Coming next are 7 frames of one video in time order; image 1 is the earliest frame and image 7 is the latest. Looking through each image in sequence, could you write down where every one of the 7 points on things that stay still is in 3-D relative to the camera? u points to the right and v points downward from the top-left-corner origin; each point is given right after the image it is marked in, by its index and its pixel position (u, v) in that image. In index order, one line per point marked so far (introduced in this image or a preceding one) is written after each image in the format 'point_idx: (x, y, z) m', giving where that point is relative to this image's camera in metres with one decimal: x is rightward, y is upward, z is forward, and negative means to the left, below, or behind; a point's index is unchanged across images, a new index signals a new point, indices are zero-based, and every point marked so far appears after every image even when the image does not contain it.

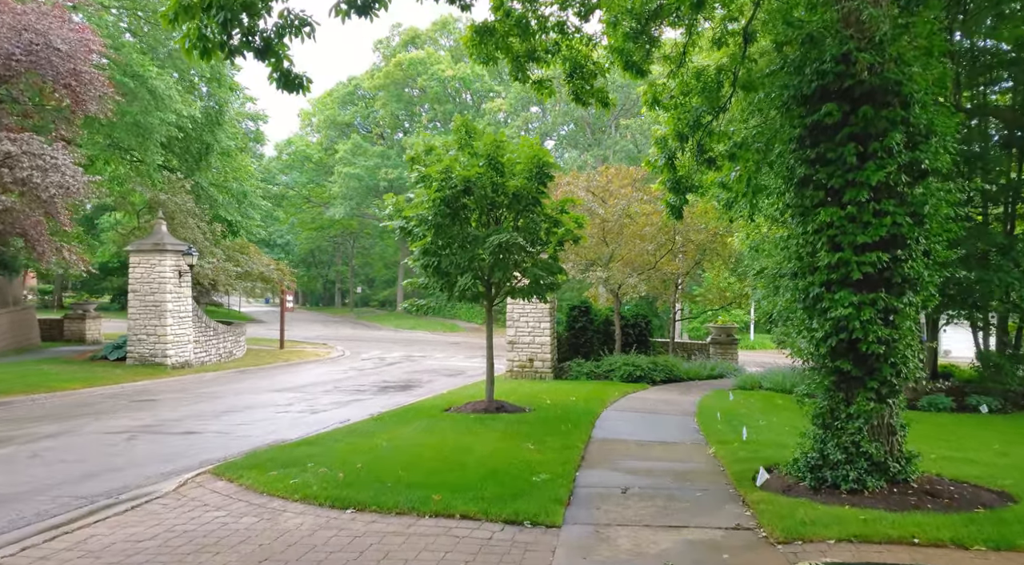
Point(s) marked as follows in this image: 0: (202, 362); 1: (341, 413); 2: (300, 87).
0: (-7.5, -1.9, +18.5) m
1: (-2.6, -2.0, +11.7) m
2: (-1.9, +1.8, +6.9) m
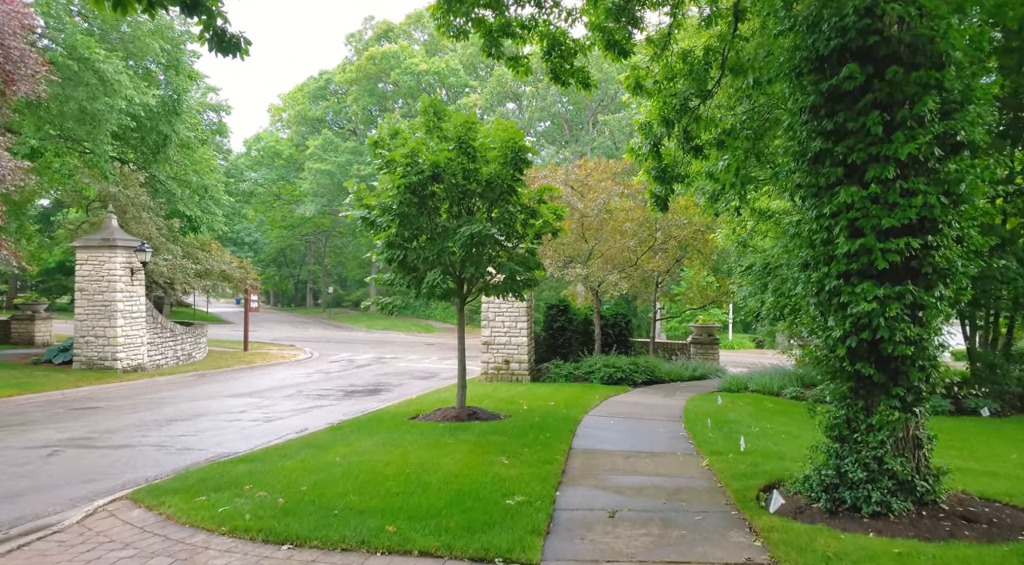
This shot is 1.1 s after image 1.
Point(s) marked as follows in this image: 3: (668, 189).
0: (-8.0, -1.9, +17.4) m
1: (-3.0, -1.9, +10.8) m
2: (-2.1, +1.8, +5.9) m
3: (+2.3, +1.4, +11.4) m
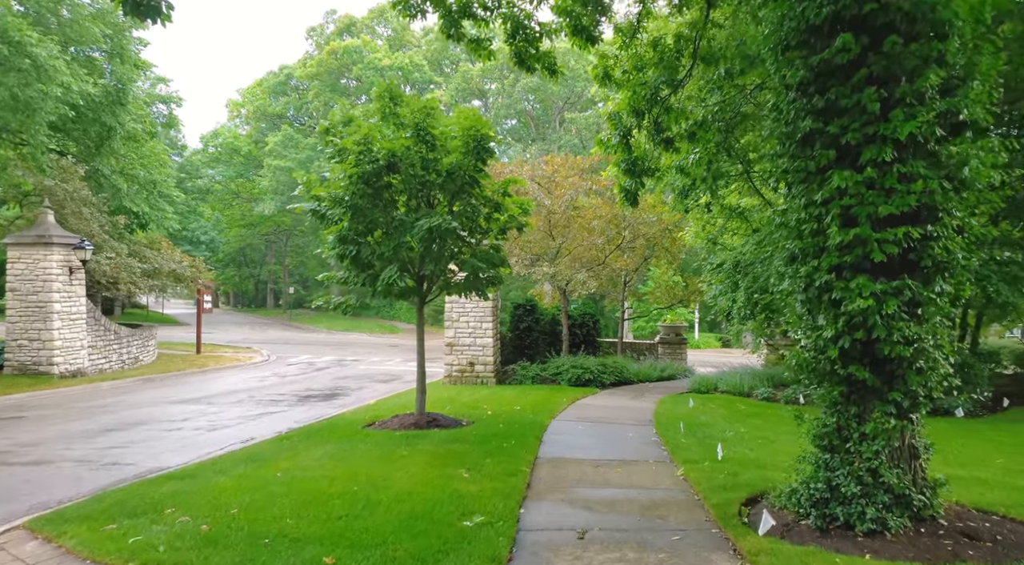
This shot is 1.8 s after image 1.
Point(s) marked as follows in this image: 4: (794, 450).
0: (-8.8, -1.9, +16.5) m
1: (-3.5, -1.9, +10.1) m
2: (-2.4, +1.8, +5.3) m
3: (+1.8, +1.4, +11.0) m
4: (+2.9, -1.7, +7.8) m
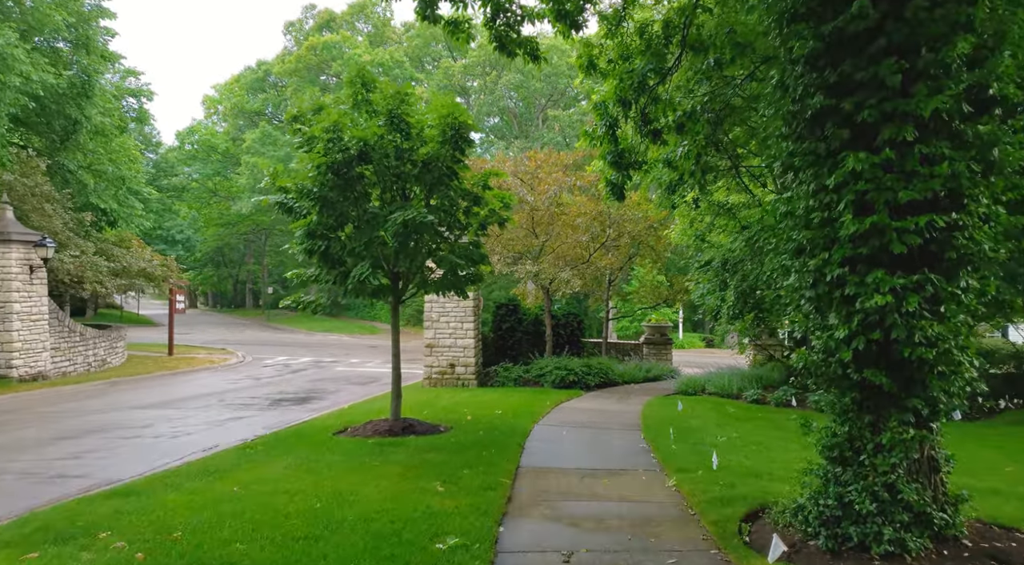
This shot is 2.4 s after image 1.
0: (-9.2, -1.9, +15.8) m
1: (-3.7, -1.9, +9.5) m
2: (-2.6, +1.9, +4.7) m
3: (+1.5, +1.5, +10.5) m
4: (+2.7, -1.7, +7.4) m
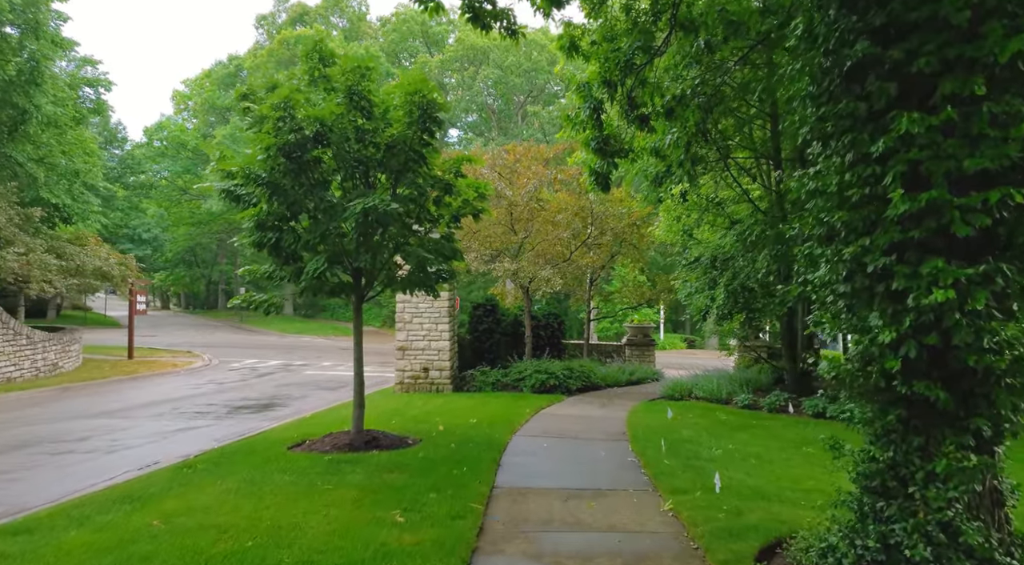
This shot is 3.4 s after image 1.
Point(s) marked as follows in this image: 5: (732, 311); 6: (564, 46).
0: (-9.6, -1.8, +14.7) m
1: (-4.0, -1.9, +8.5) m
2: (-2.7, +1.9, +3.8) m
3: (+1.2, +1.5, +9.7) m
4: (+2.5, -1.7, +6.6) m
5: (+3.7, -0.5, +12.8) m
6: (+0.7, +3.1, +9.8) m
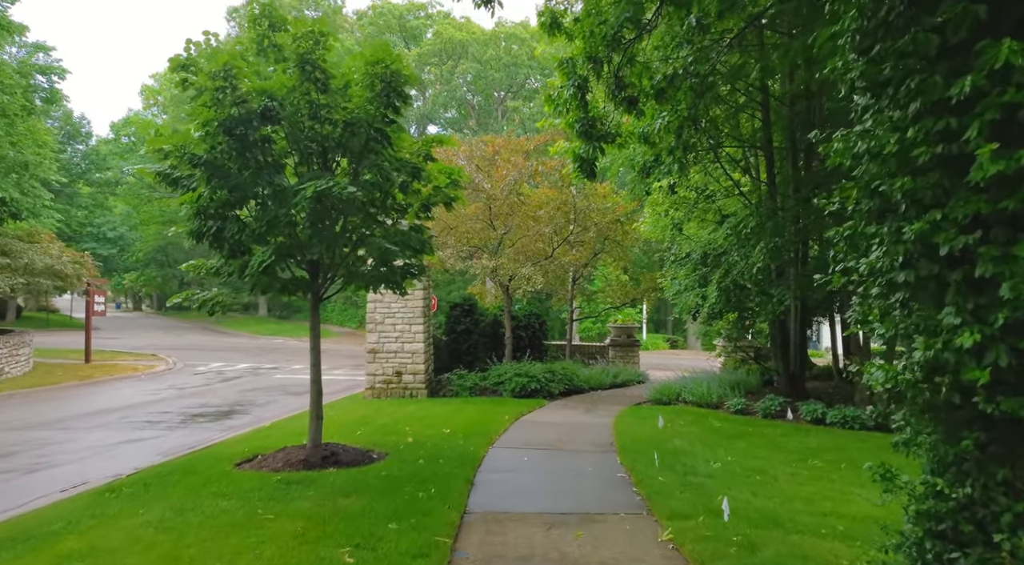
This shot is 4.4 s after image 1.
0: (-10.0, -1.8, +13.6) m
1: (-4.2, -1.8, +7.6) m
2: (-2.9, +1.9, +2.9) m
3: (+1.0, +1.5, +8.9) m
4: (+2.3, -1.6, +5.8) m
5: (+3.3, -0.4, +12.0) m
6: (+0.4, +3.1, +9.0) m
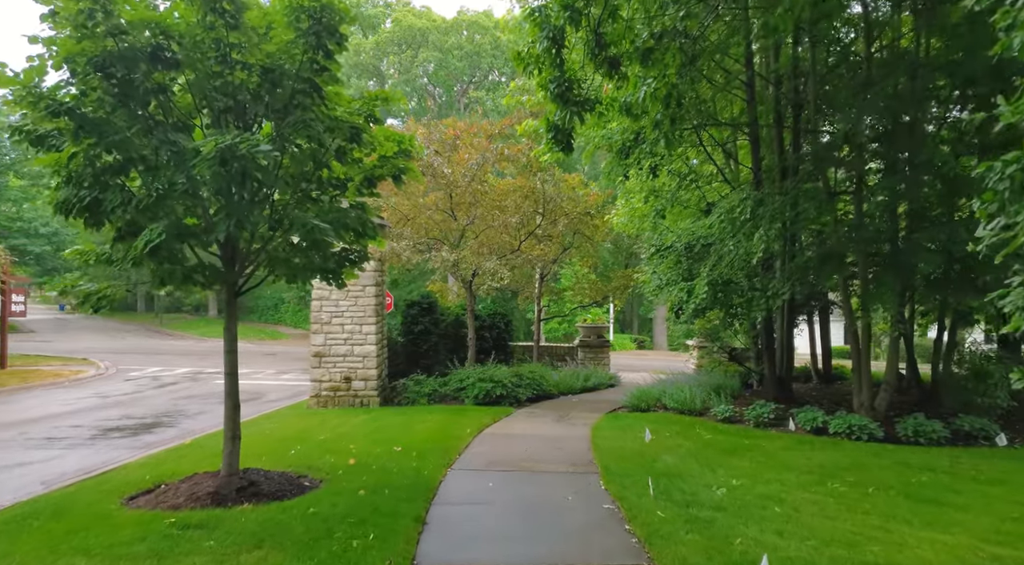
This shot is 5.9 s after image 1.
0: (-10.6, -1.8, +11.8) m
1: (-4.5, -1.8, +6.1) m
2: (-2.9, +2.0, +1.4) m
3: (+0.6, +1.6, +7.6) m
4: (+2.0, -1.5, +4.6) m
5: (+2.8, -0.3, +10.8) m
6: (0.0, +3.2, +7.7) m
